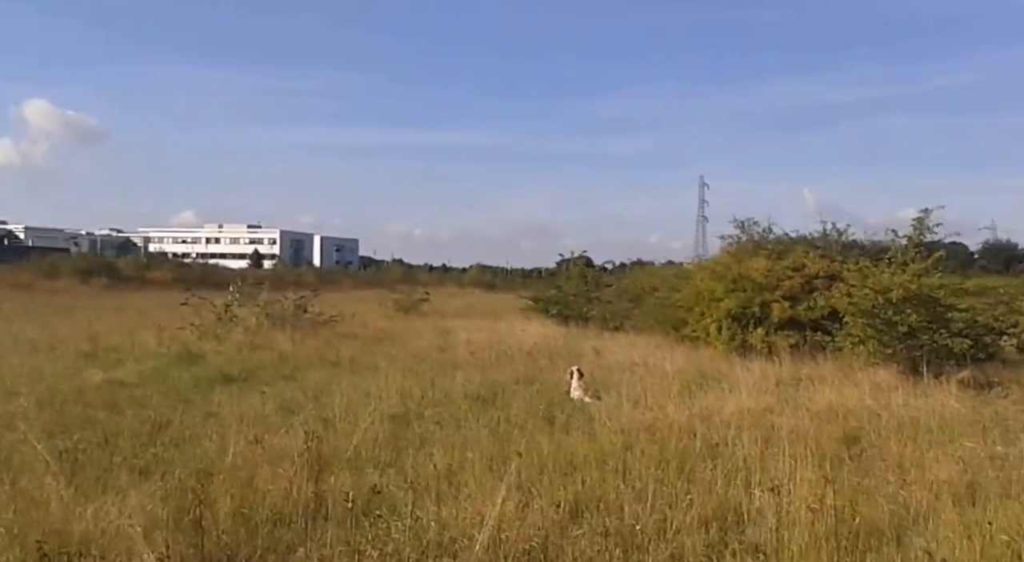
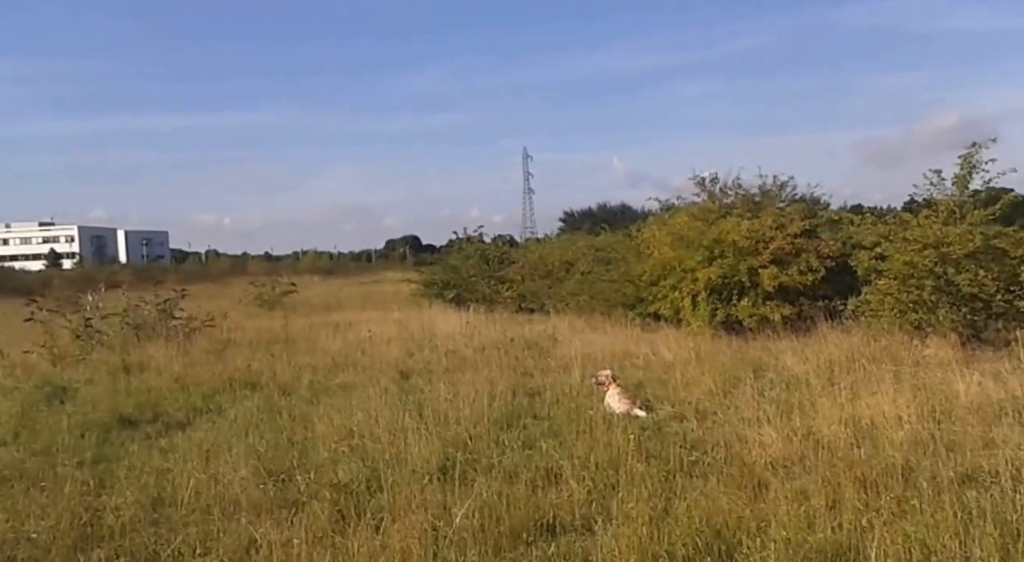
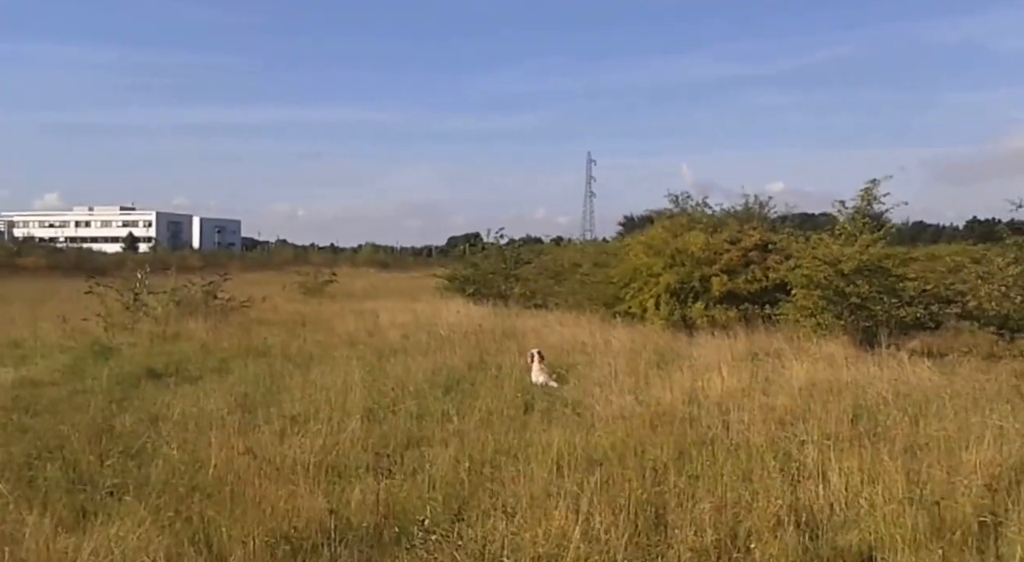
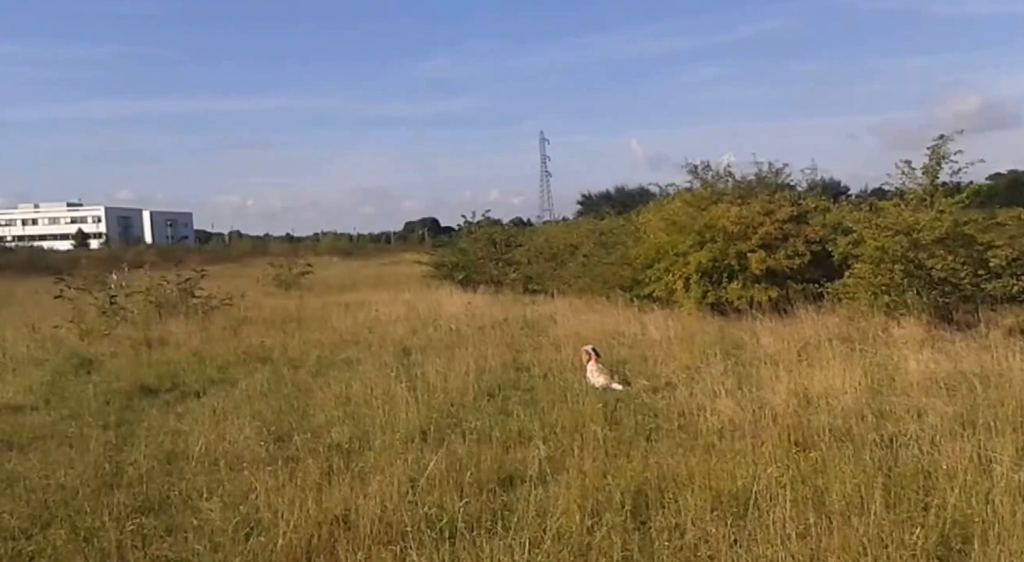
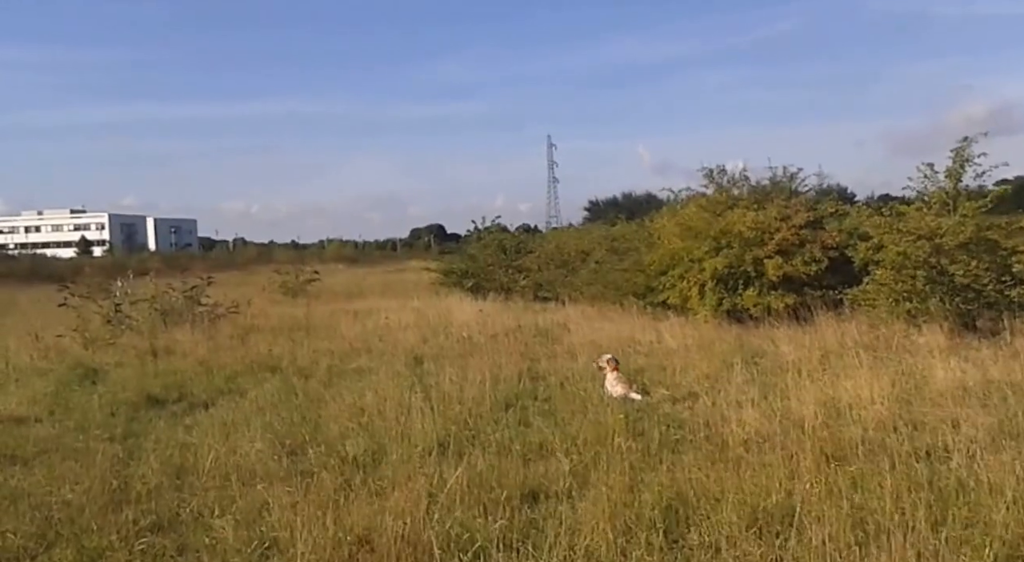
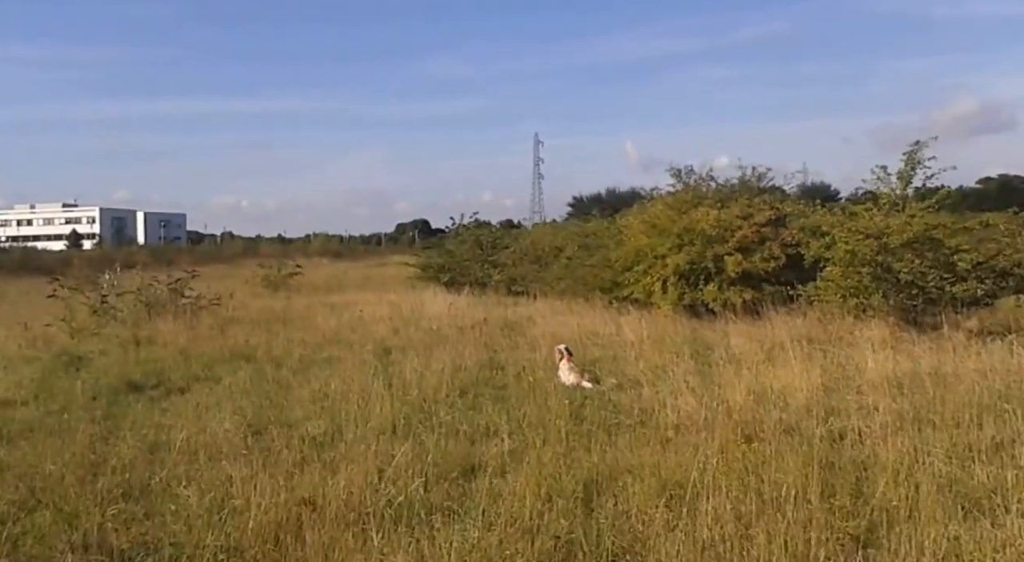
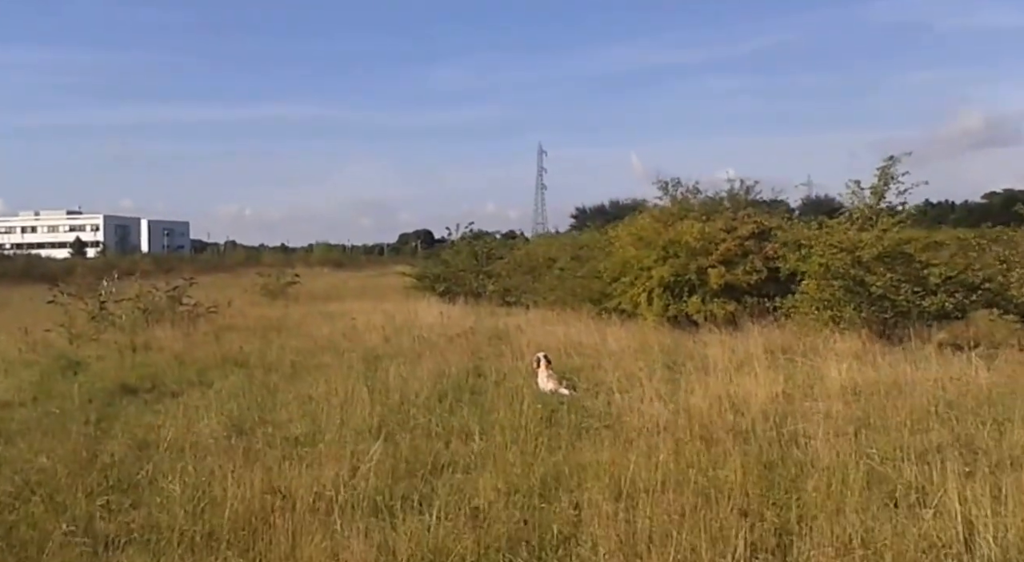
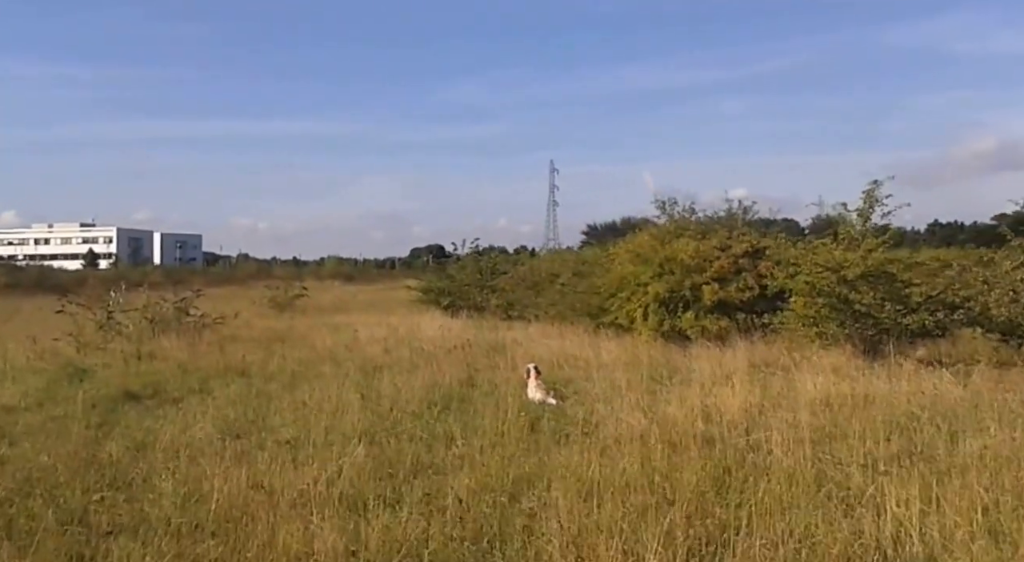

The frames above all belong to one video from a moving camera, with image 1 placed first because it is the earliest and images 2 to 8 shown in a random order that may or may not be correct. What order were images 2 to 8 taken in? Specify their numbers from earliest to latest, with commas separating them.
3, 8, 7, 6, 4, 5, 2
